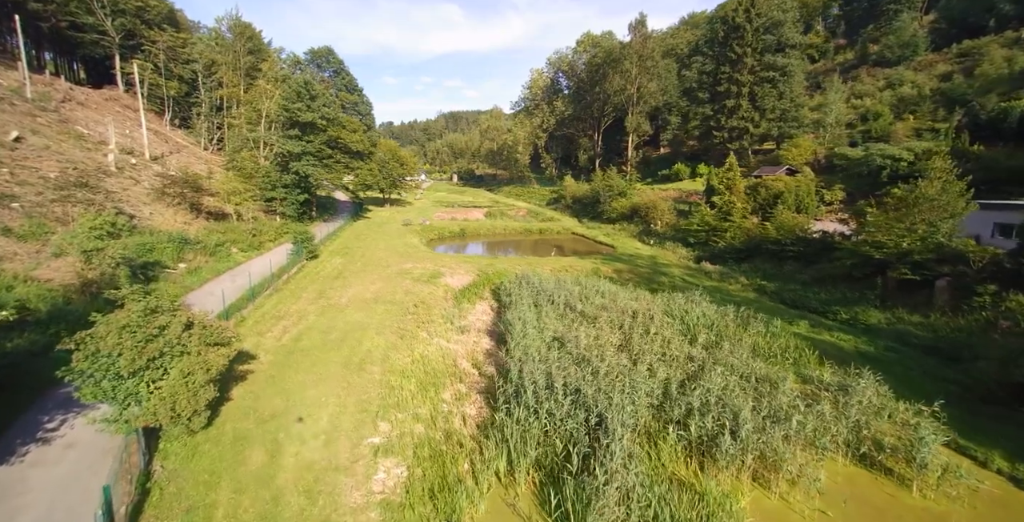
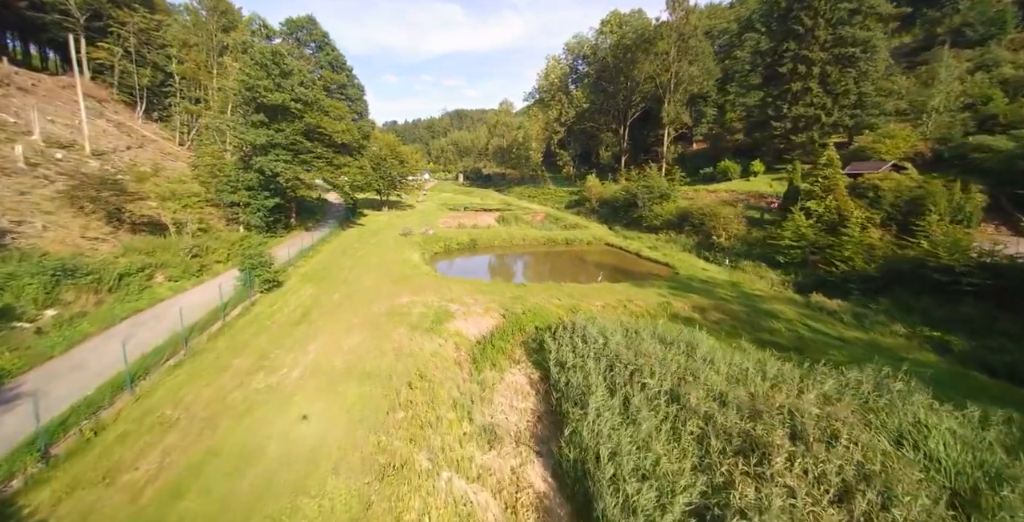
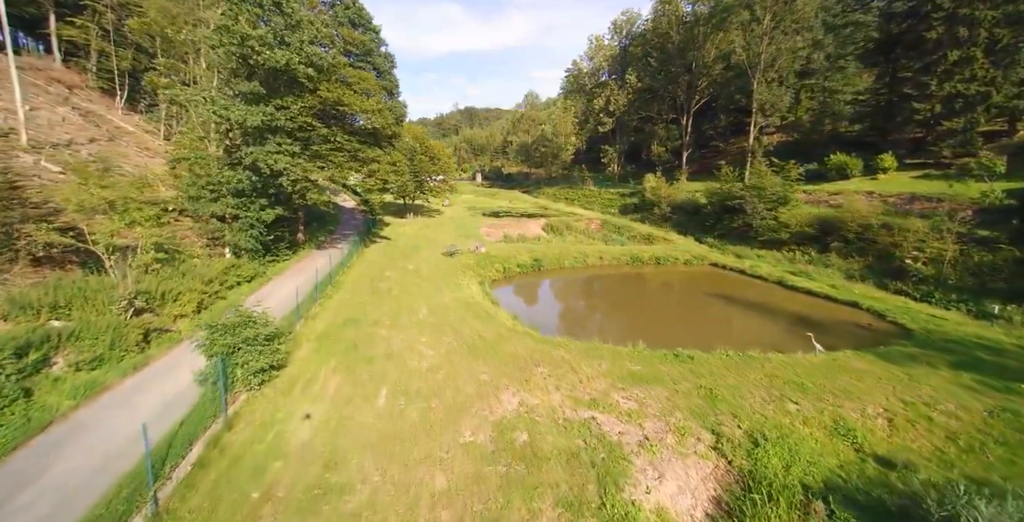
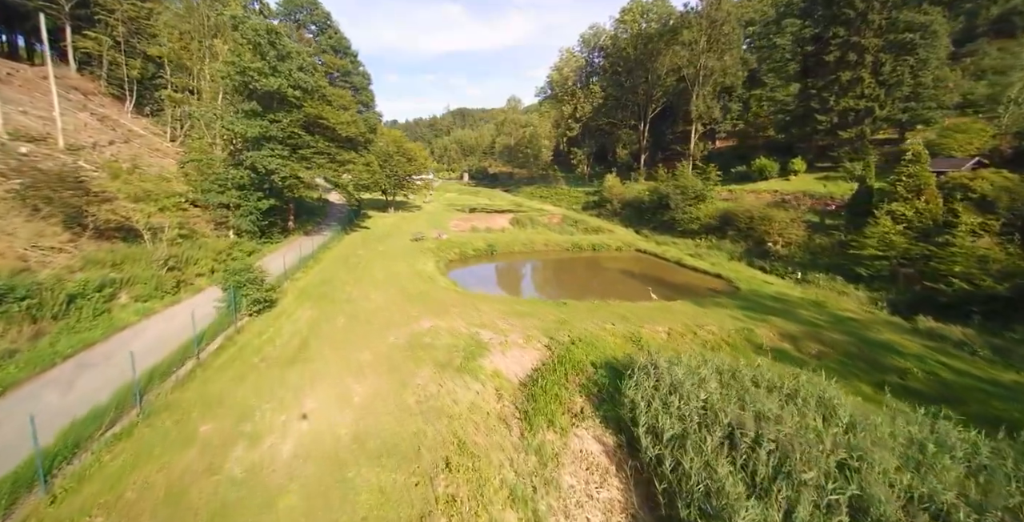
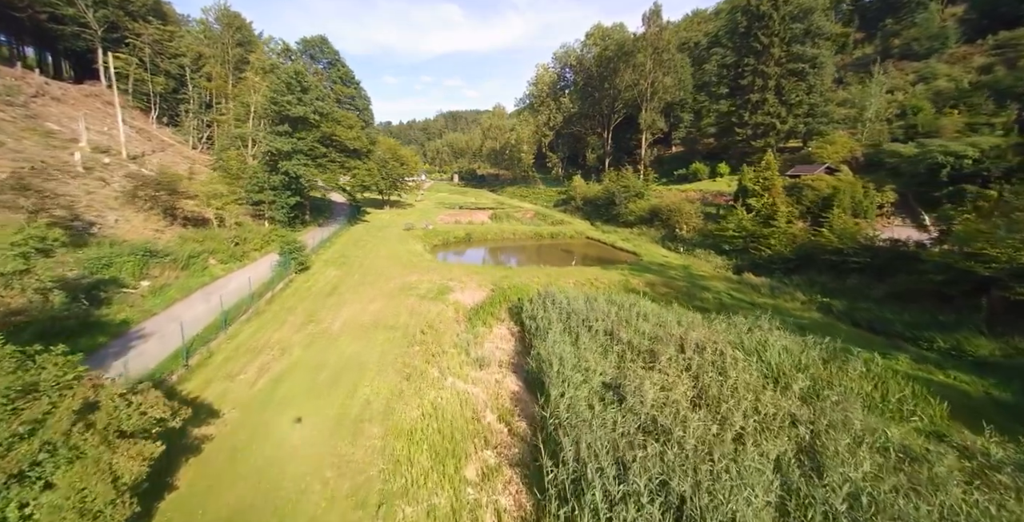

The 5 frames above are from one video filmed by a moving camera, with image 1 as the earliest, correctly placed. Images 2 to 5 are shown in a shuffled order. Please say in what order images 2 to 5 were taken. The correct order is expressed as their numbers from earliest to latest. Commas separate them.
5, 2, 4, 3
